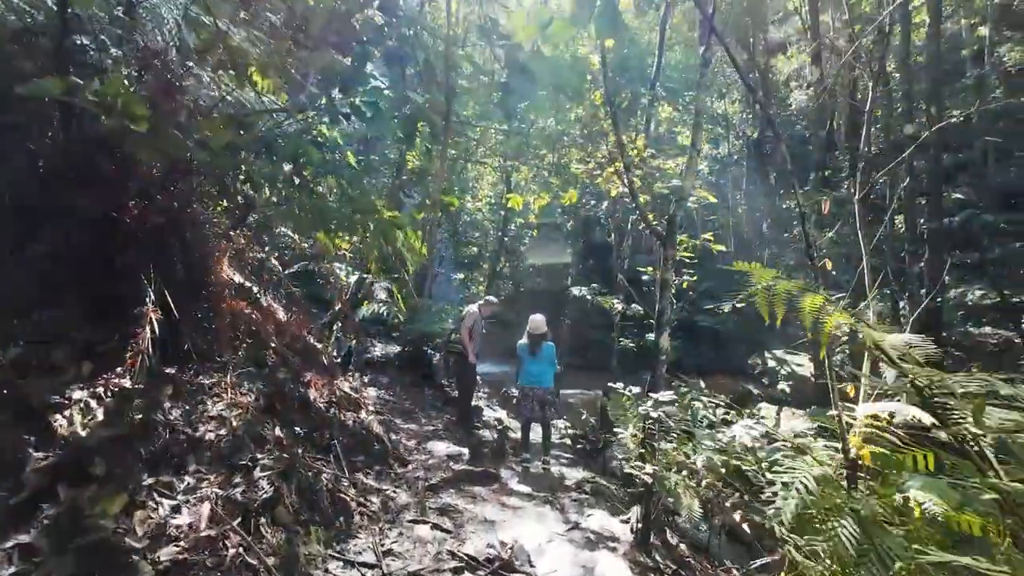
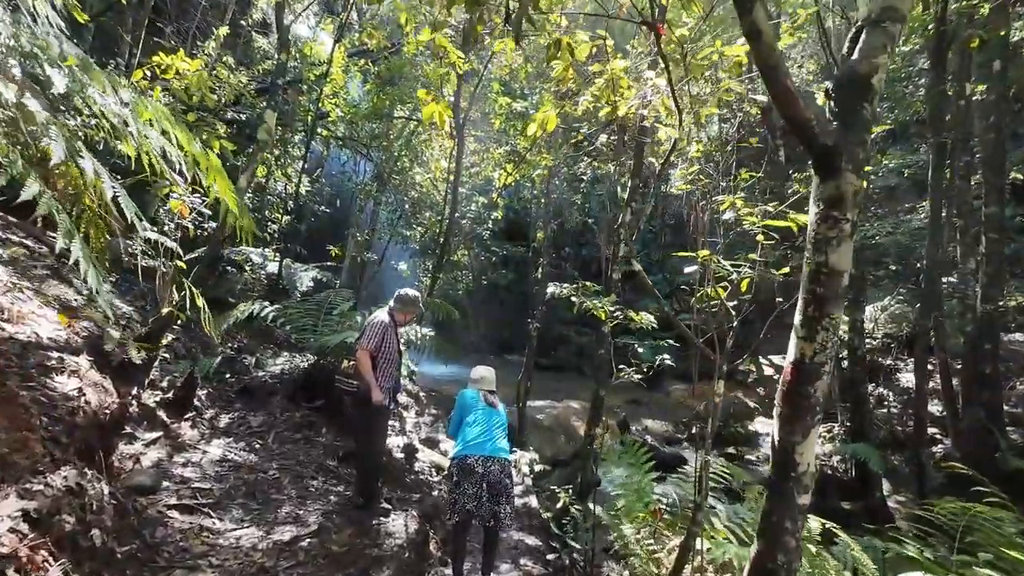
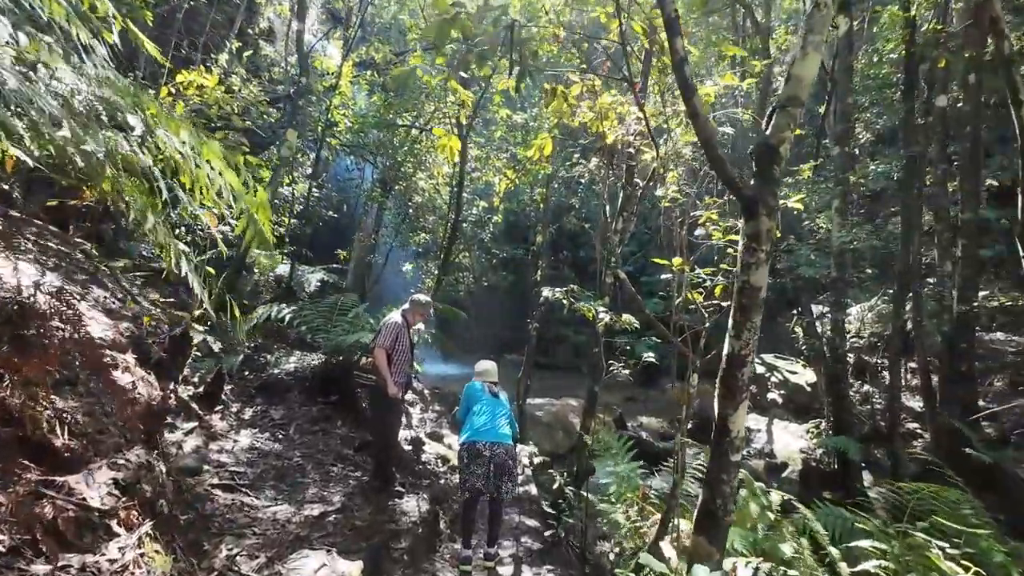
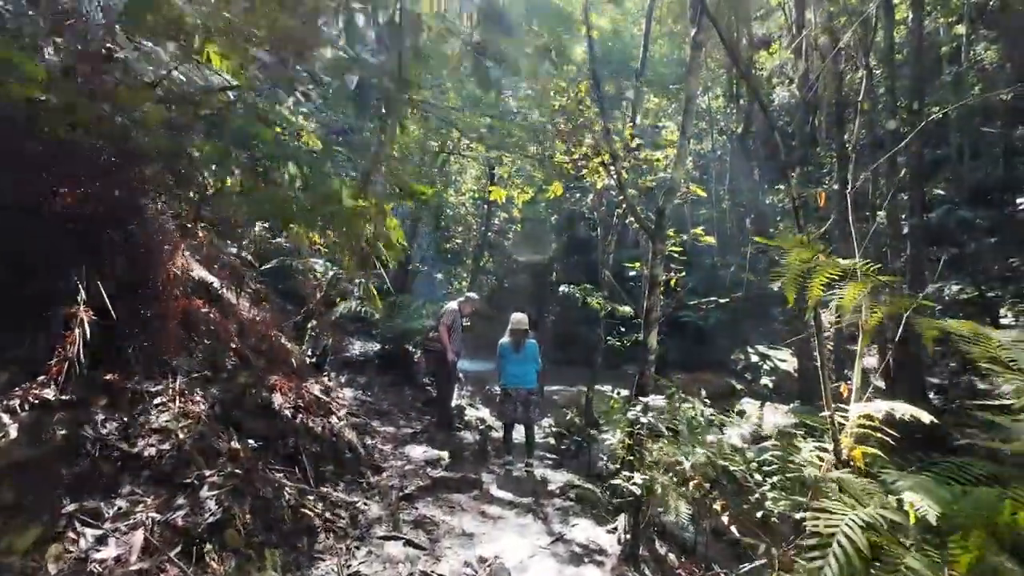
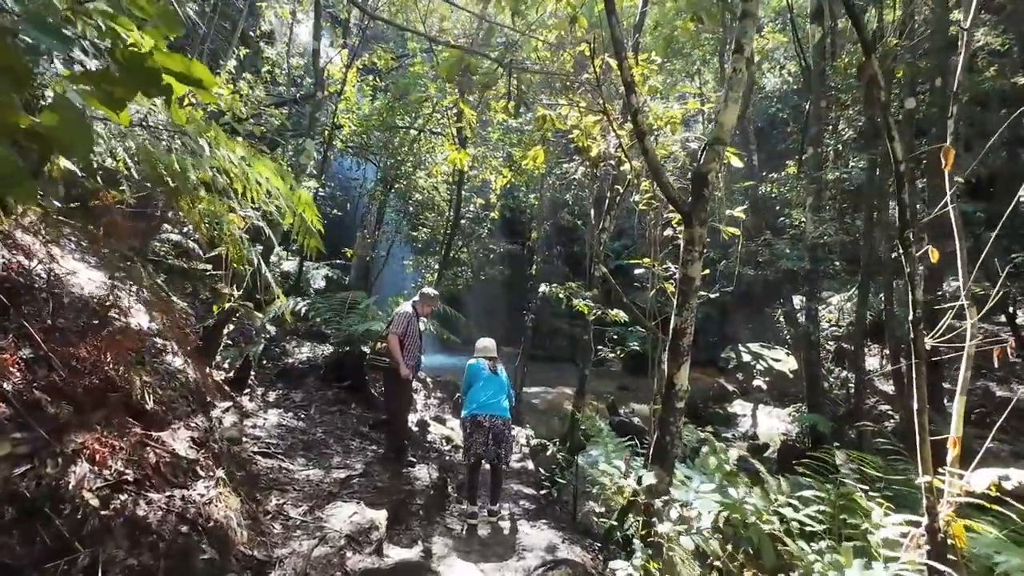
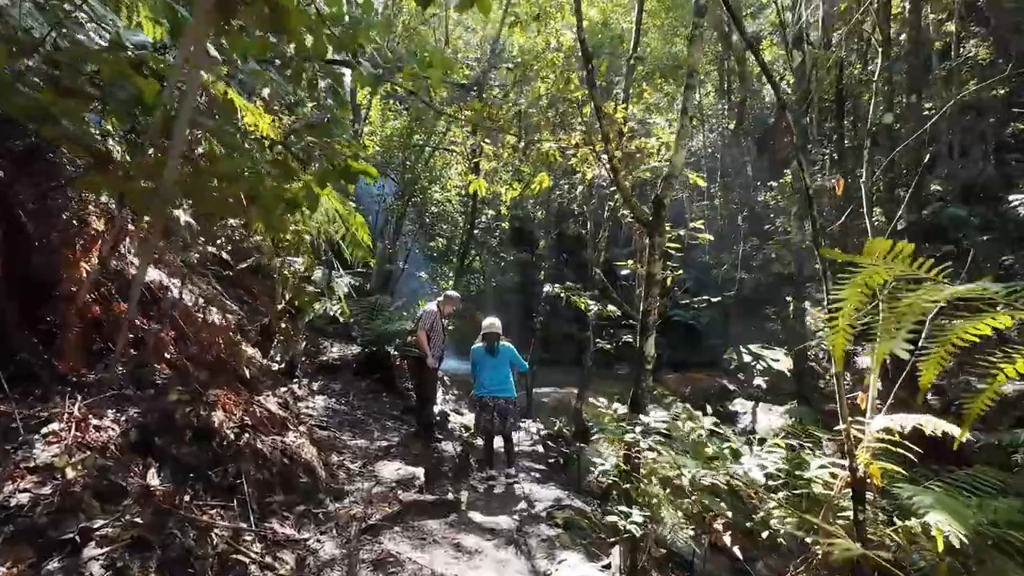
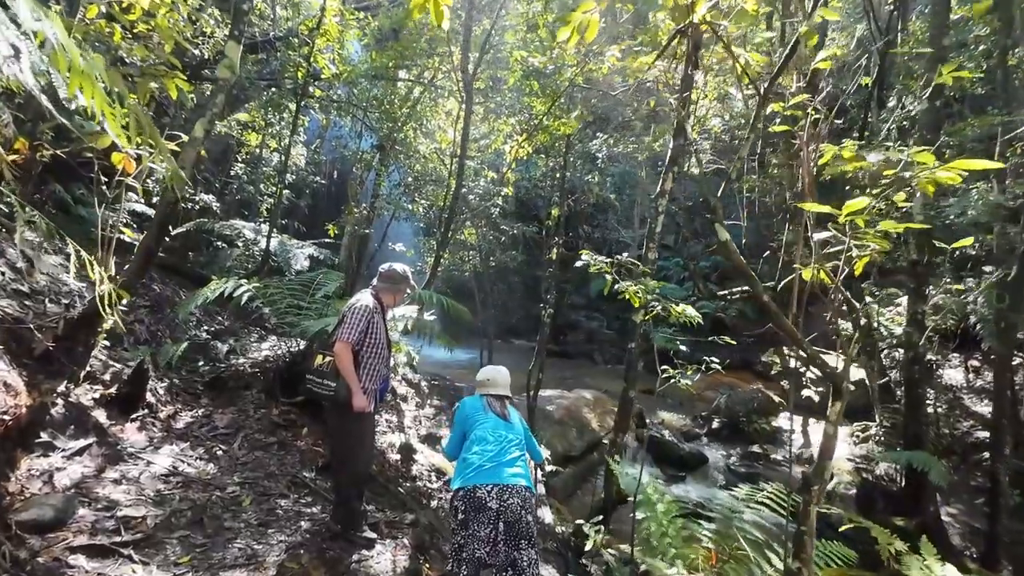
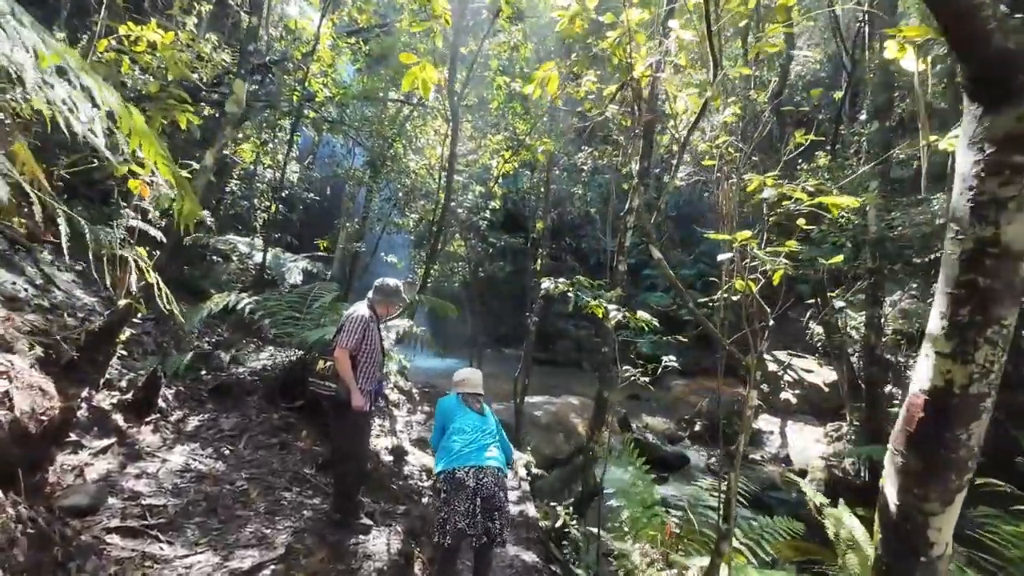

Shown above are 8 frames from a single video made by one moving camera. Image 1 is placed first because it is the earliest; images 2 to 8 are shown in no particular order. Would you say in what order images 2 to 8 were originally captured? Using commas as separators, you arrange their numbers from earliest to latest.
4, 6, 5, 3, 2, 8, 7
